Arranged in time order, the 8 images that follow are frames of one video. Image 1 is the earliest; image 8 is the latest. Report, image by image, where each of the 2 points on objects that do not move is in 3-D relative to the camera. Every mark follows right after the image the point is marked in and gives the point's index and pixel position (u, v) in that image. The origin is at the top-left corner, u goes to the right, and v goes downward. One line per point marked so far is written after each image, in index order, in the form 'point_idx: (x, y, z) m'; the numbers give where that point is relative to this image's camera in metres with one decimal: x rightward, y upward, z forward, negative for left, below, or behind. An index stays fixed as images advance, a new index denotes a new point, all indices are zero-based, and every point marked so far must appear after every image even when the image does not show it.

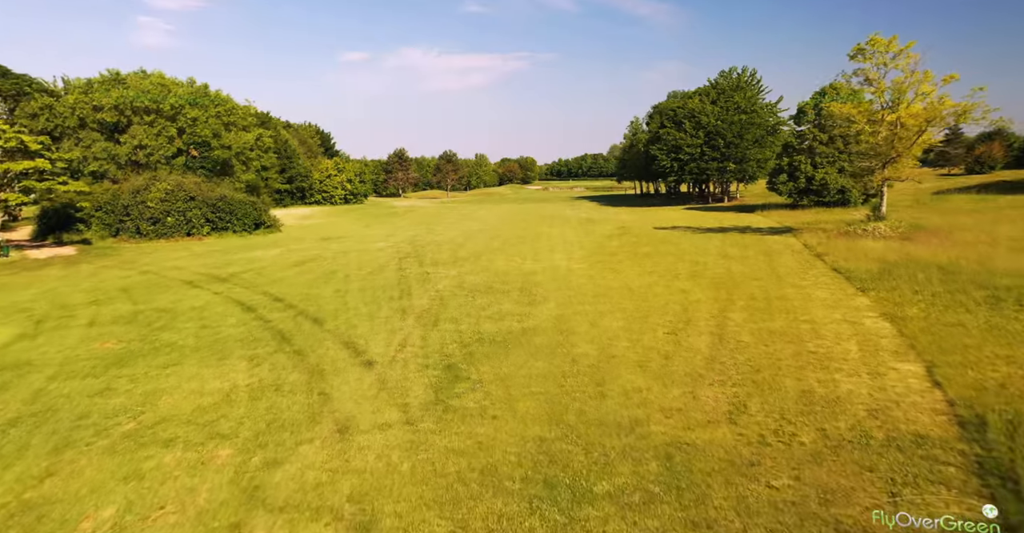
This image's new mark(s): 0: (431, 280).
0: (-2.6, -0.5, +18.3) m
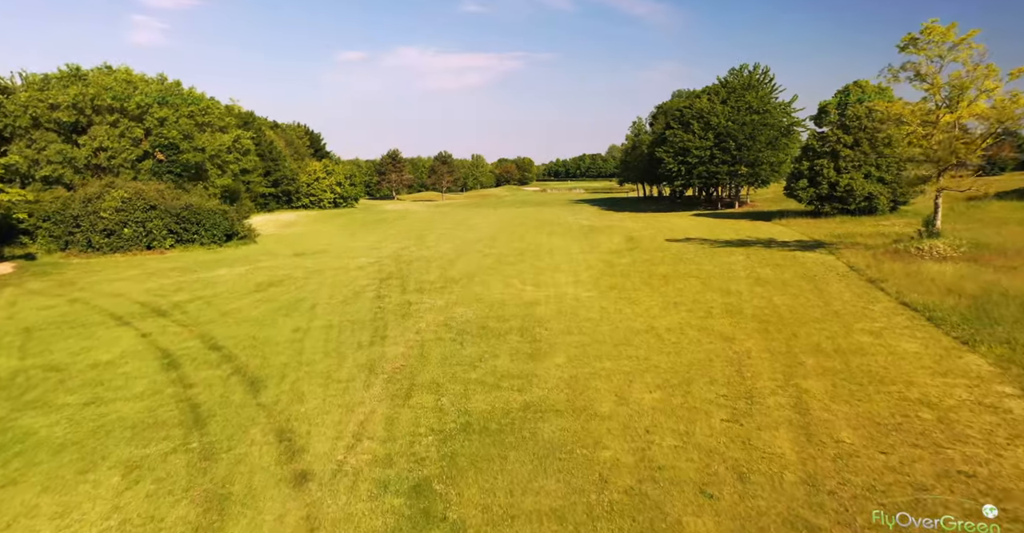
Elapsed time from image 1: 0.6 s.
0: (-2.6, -1.3, +15.3) m
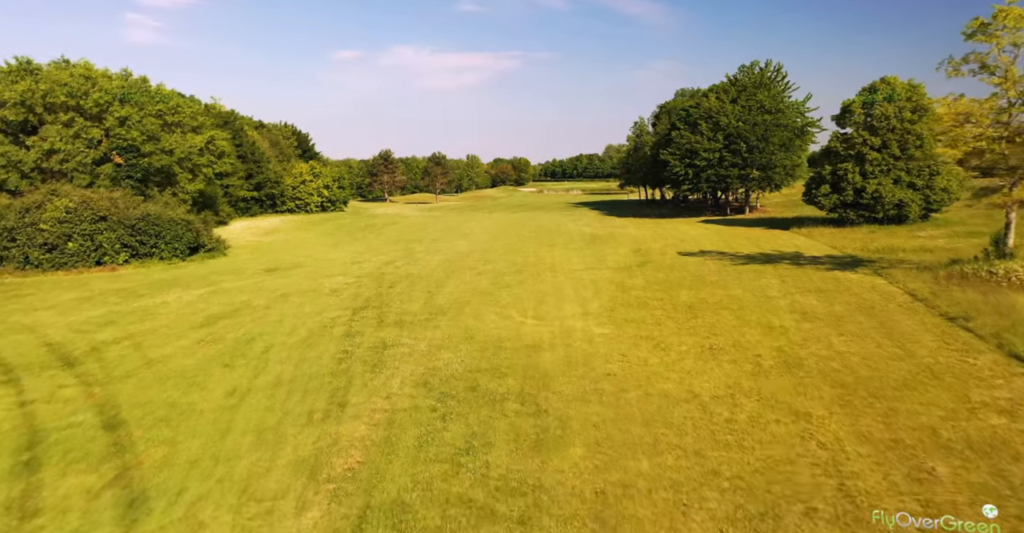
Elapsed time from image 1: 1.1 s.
0: (-2.7, -2.0, +12.2) m
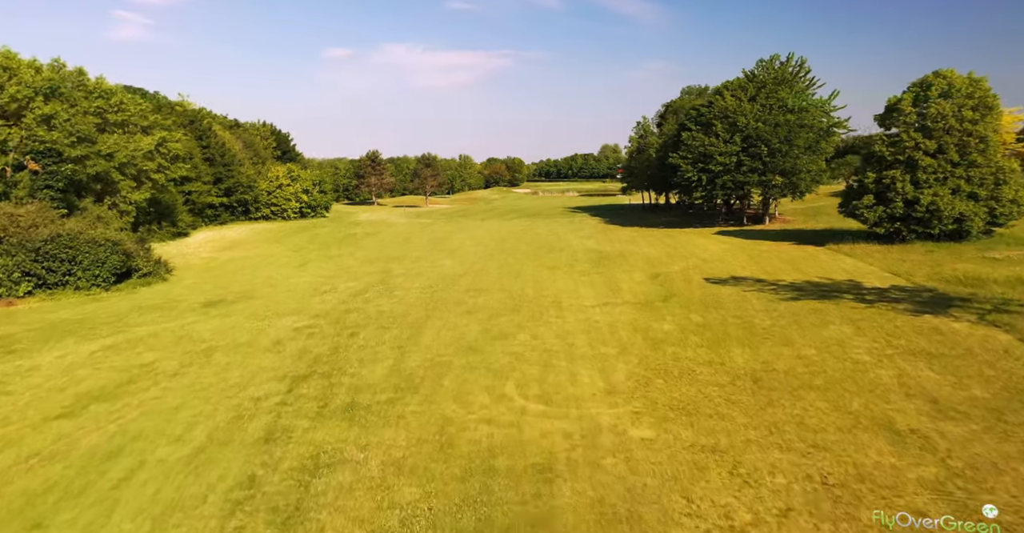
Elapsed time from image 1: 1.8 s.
0: (-2.7, -3.2, +7.5) m
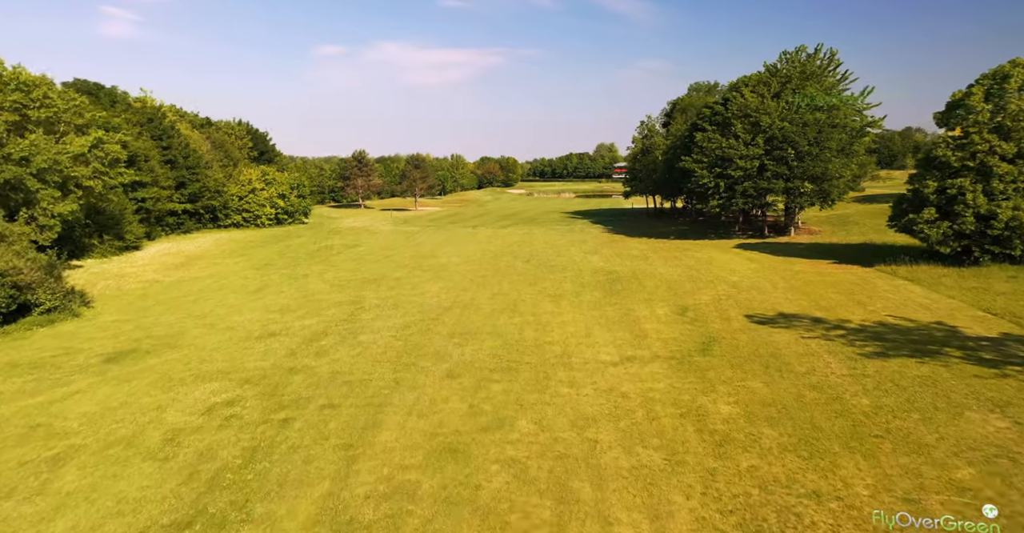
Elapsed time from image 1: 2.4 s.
0: (-2.6, -4.4, +2.7) m
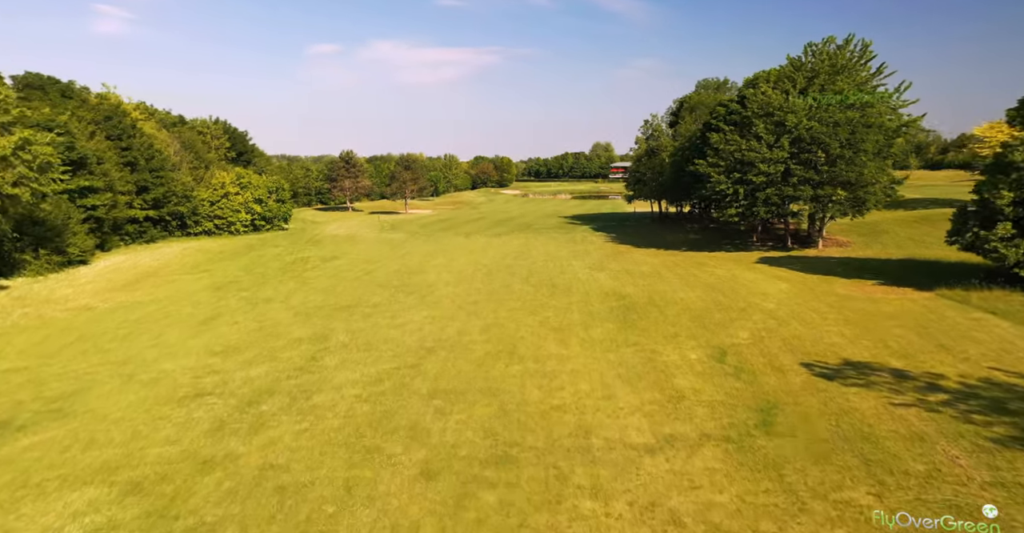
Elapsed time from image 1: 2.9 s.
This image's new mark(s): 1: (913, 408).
0: (-2.6, -5.4, -1.4) m
1: (+8.6, -3.0, +12.2) m
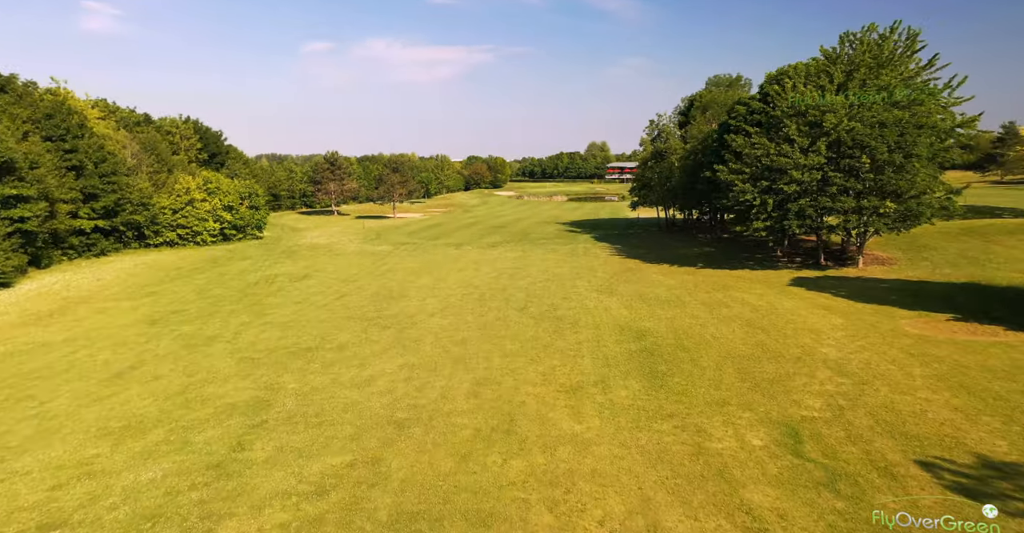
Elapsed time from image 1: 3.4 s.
0: (-2.4, -6.6, -6.1) m
1: (+8.6, -4.1, +7.7) m
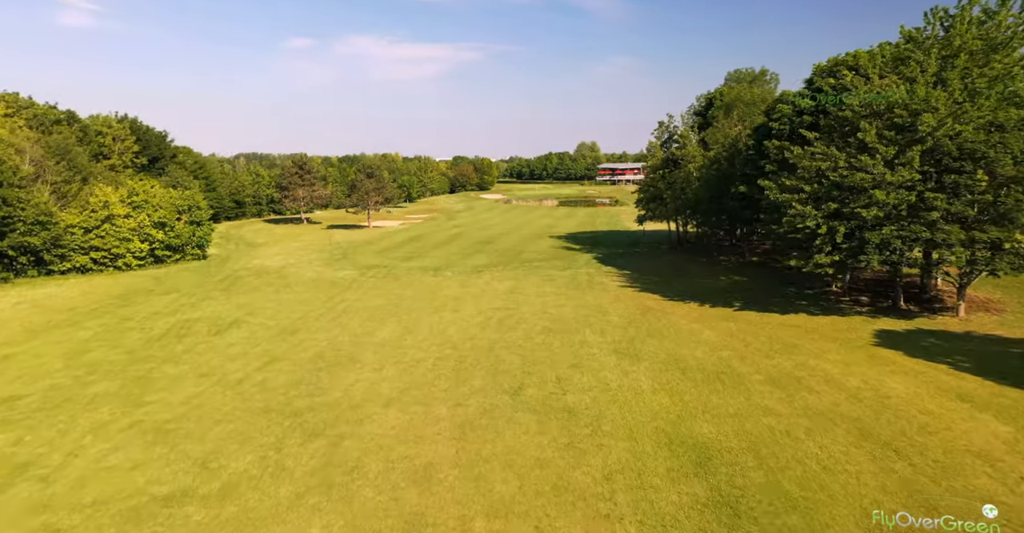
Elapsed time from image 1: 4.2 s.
0: (-2.0, -8.6, -14.0) m
1: (+8.7, -6.2, 0.0) m
